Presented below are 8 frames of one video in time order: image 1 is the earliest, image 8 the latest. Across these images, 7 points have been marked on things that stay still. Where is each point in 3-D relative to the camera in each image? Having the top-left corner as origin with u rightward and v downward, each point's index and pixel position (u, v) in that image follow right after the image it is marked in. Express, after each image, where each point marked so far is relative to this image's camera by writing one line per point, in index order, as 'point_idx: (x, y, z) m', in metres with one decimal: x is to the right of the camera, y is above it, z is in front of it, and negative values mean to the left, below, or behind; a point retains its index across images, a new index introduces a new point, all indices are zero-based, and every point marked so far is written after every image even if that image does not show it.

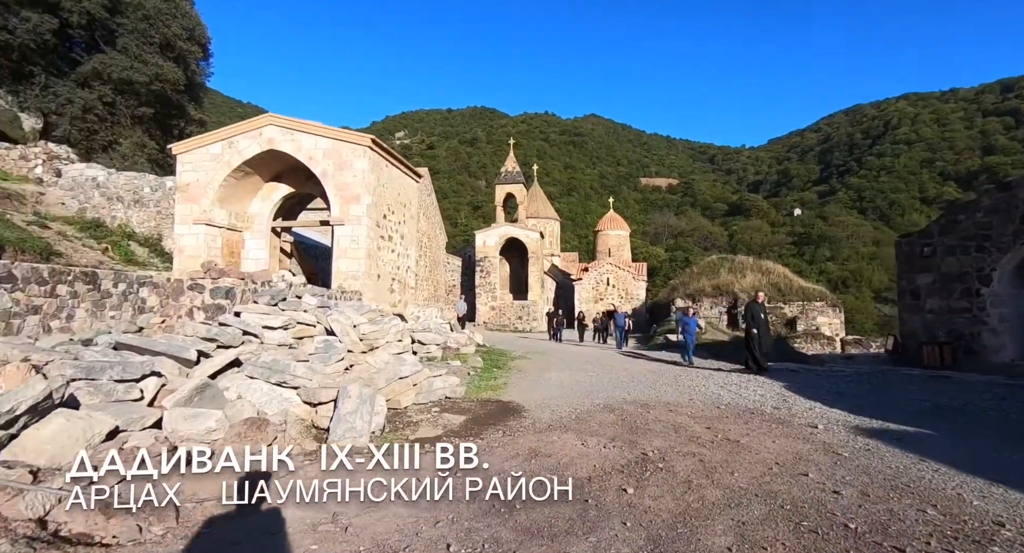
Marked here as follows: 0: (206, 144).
0: (-6.7, +2.9, +11.5) m
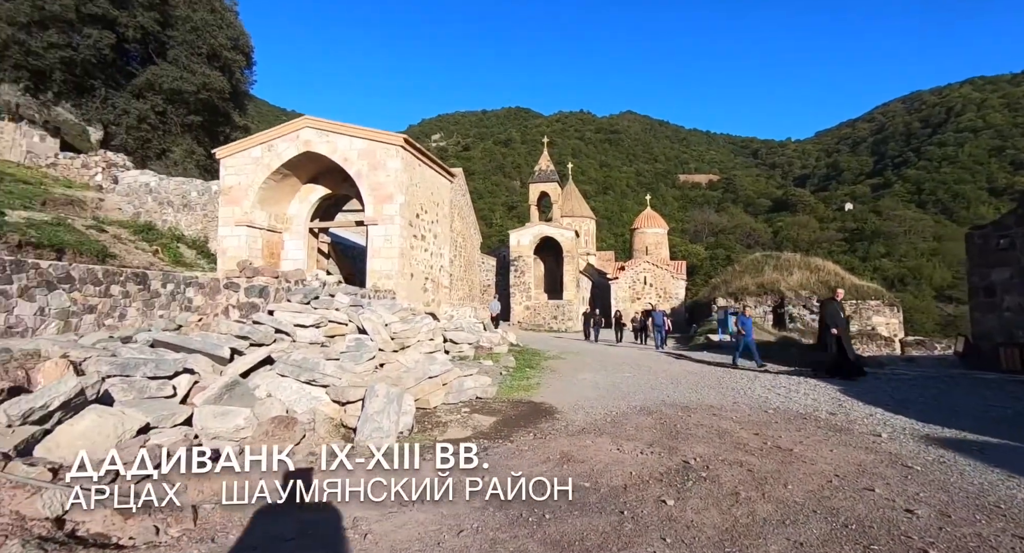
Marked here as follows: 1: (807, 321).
0: (-5.9, +2.9, +11.8) m
1: (+11.4, -1.7, +20.1) m
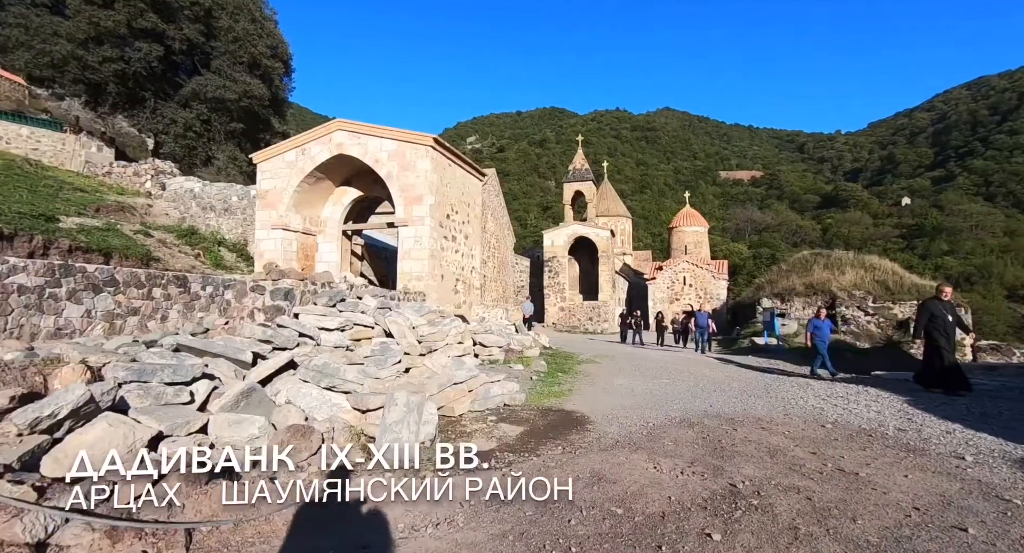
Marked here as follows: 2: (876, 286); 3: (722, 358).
0: (-5.2, +2.8, +11.9) m
1: (+12.7, -1.7, +19.0) m
2: (+13.9, -0.4, +20.4) m
3: (+5.2, -2.0, +12.1) m
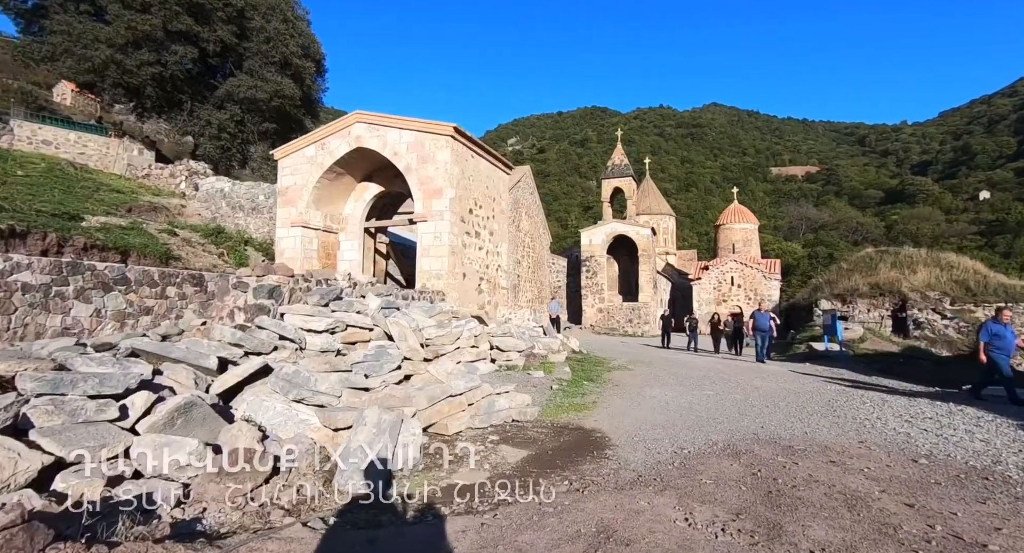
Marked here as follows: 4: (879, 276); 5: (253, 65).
0: (-4.6, +2.8, +11.4) m
1: (+13.8, -1.6, +17.1) m
2: (+15.2, -0.4, +18.4) m
3: (+5.8, -1.9, +10.8) m
4: (+13.8, 0.0, +20.0) m
5: (-9.3, +7.5, +18.2) m
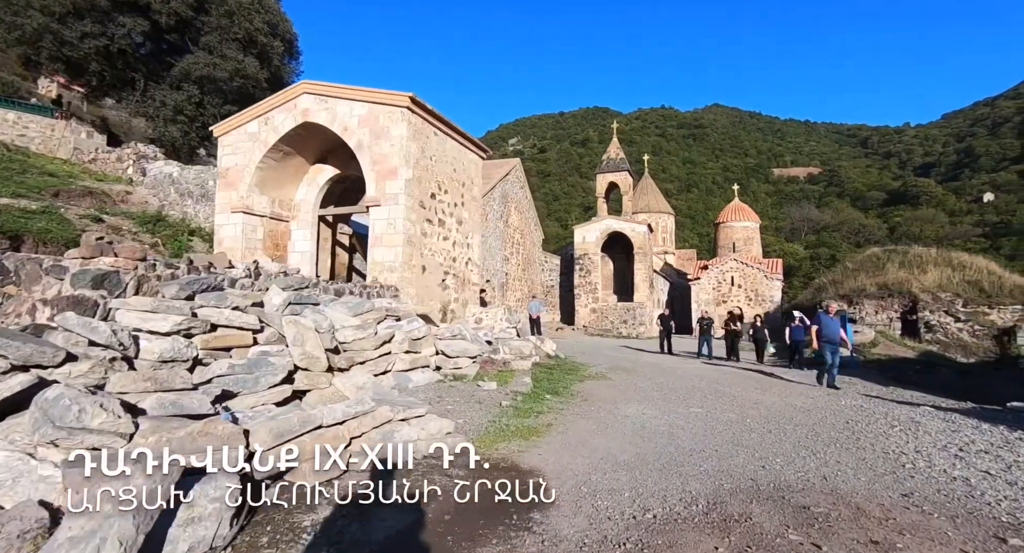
0: (-5.2, +3.0, +10.1) m
1: (+13.2, -1.6, +15.7) m
2: (+14.6, -0.4, +17.0) m
3: (+5.1, -1.8, +9.4) m
4: (+13.3, 0.0, +18.7) m
5: (-9.9, +7.7, +16.9) m
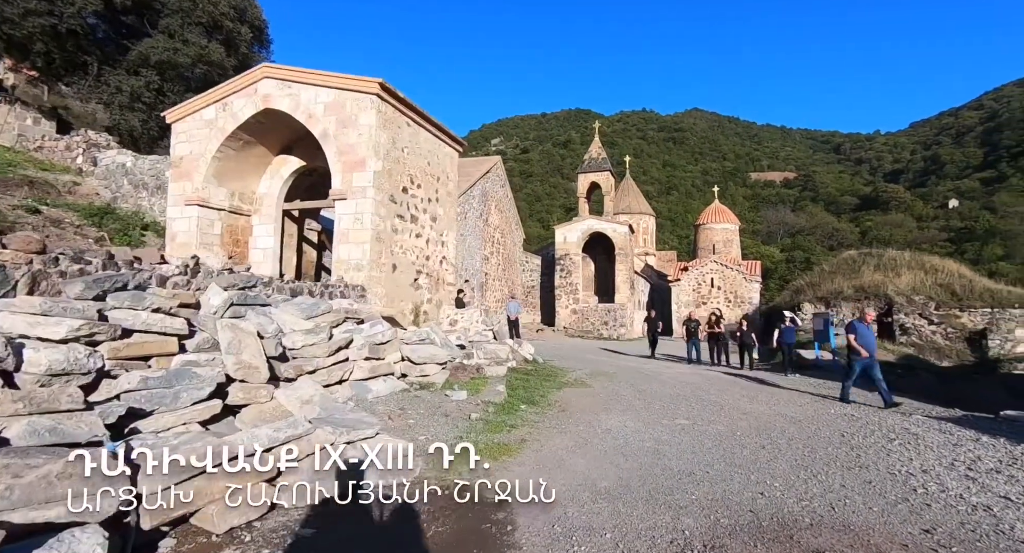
0: (-5.6, +3.0, +9.4) m
1: (+12.5, -1.7, +15.6) m
2: (+13.9, -0.5, +17.0) m
3: (+4.7, -1.9, +9.1) m
4: (+12.5, 0.0, +18.6) m
5: (-10.5, +7.7, +16.0) m
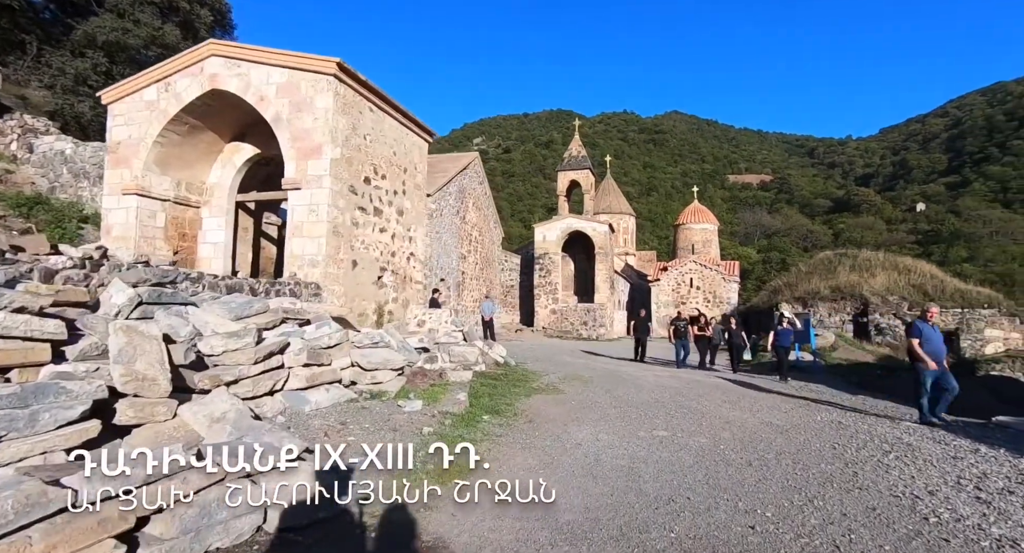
0: (-6.1, +3.1, +8.6) m
1: (+11.8, -1.7, +15.5) m
2: (+13.1, -0.5, +16.9) m
3: (+4.2, -1.8, +8.7) m
4: (+11.6, 0.0, +18.4) m
5: (-11.2, +7.8, +15.0) m
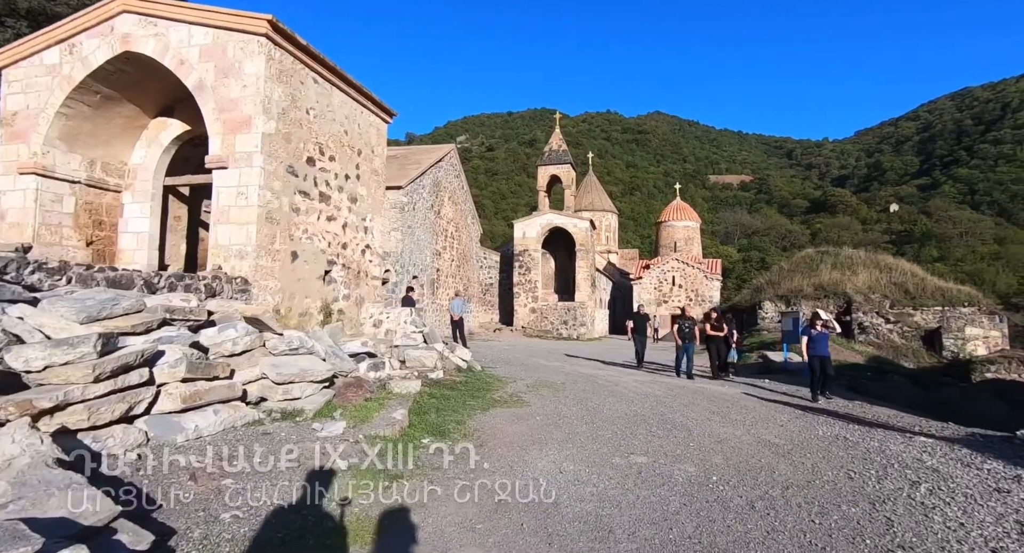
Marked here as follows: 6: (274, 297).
0: (-6.7, +3.2, +7.4) m
1: (+11.0, -1.6, +14.9) m
2: (+12.3, -0.4, +16.3) m
3: (+3.6, -1.8, +7.8) m
4: (+10.8, +0.1, +17.8) m
5: (-11.9, +7.9, +13.7) m
6: (-3.1, -0.3, +6.8) m
